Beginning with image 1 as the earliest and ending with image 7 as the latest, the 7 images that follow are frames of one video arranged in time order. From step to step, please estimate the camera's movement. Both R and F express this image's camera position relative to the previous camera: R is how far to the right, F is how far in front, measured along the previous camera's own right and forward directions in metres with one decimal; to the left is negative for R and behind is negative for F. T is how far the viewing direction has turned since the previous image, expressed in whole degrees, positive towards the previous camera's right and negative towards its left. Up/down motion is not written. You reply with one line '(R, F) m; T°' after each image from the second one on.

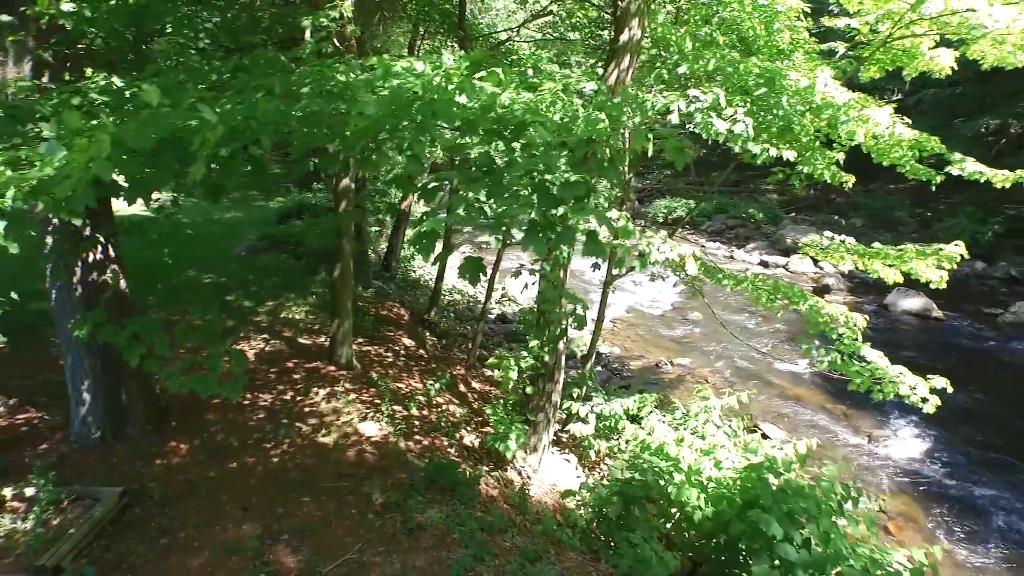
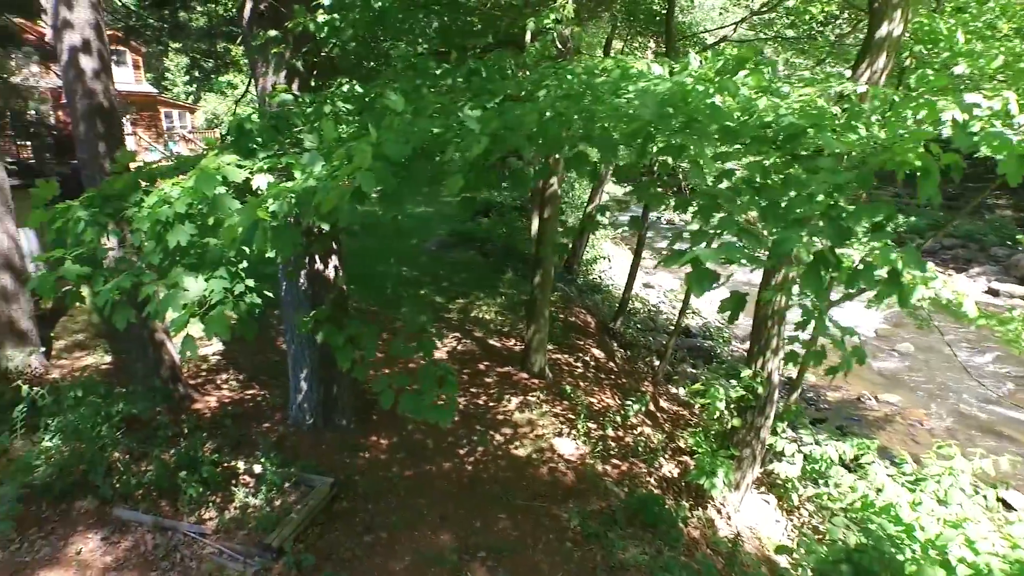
(-0.4, +0.3) m; -14°
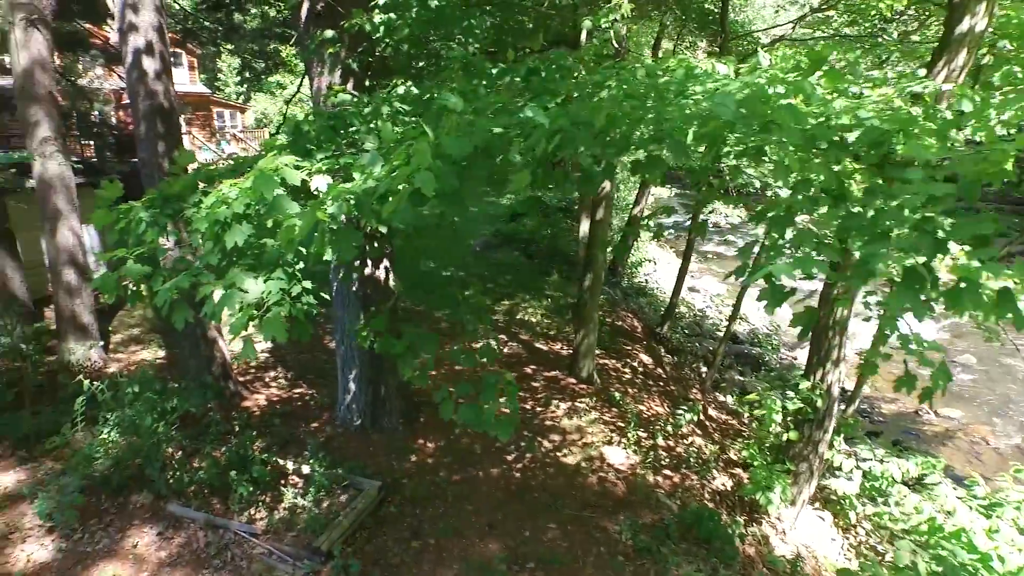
(-0.1, +0.1) m; -3°
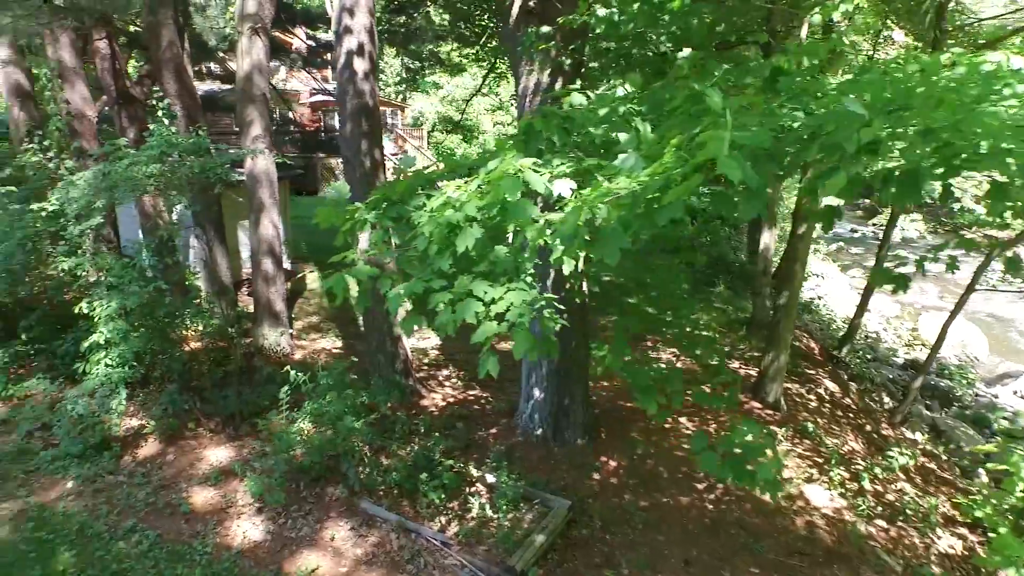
(-0.5, +0.2) m; -11°
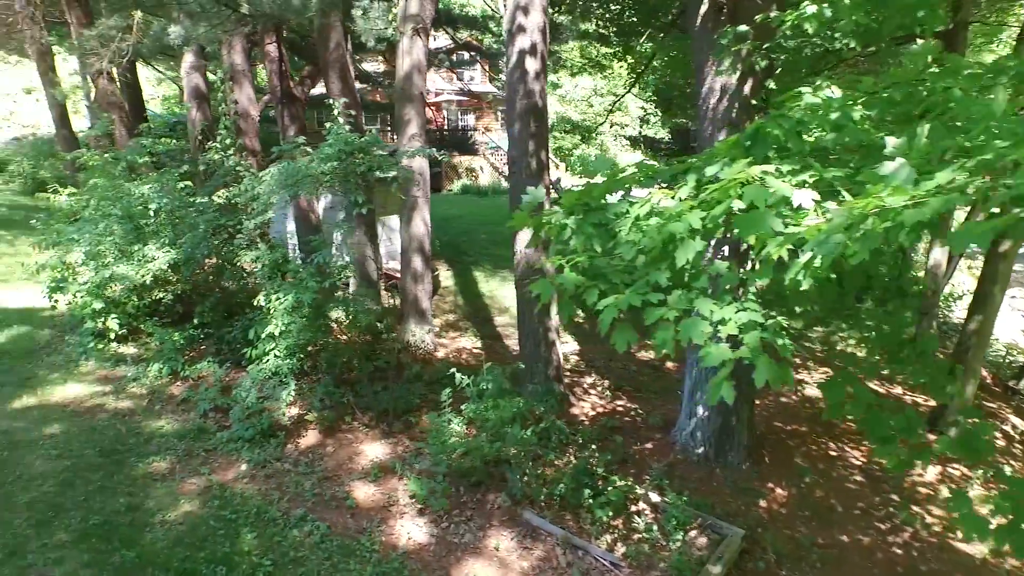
(-0.5, +0.2) m; -8°
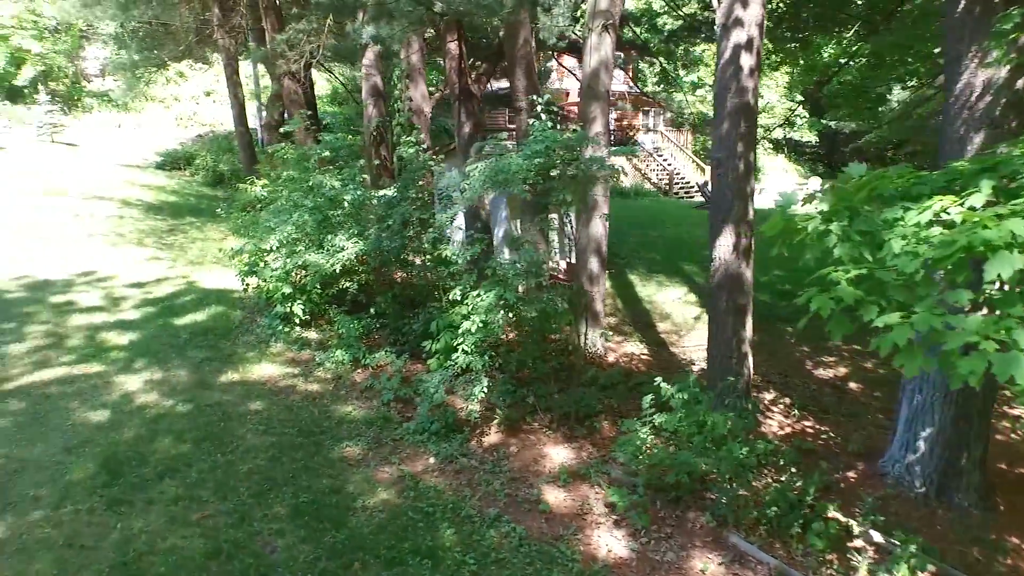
(-0.7, +0.1) m; -10°
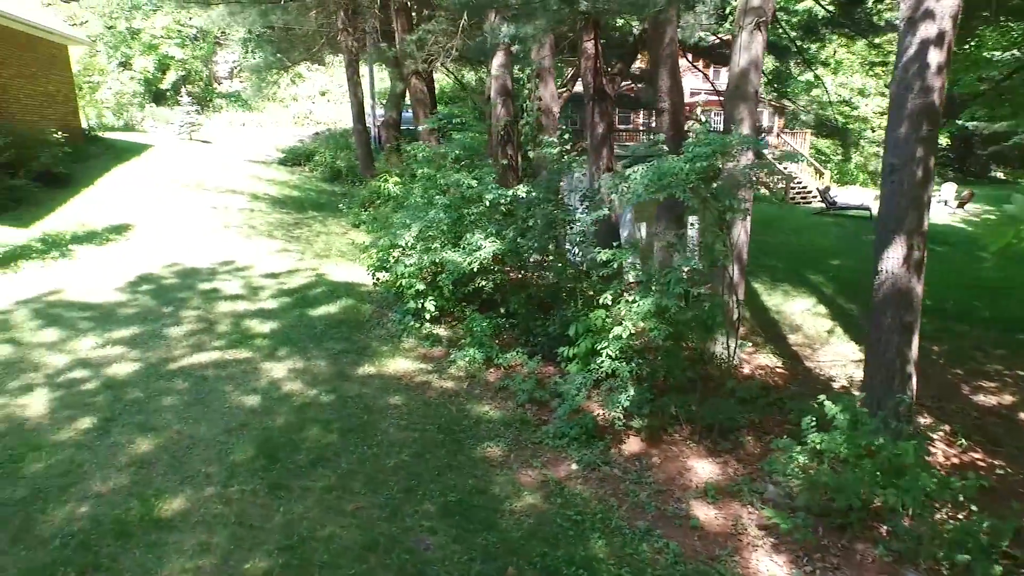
(-0.5, +0.1) m; -7°
